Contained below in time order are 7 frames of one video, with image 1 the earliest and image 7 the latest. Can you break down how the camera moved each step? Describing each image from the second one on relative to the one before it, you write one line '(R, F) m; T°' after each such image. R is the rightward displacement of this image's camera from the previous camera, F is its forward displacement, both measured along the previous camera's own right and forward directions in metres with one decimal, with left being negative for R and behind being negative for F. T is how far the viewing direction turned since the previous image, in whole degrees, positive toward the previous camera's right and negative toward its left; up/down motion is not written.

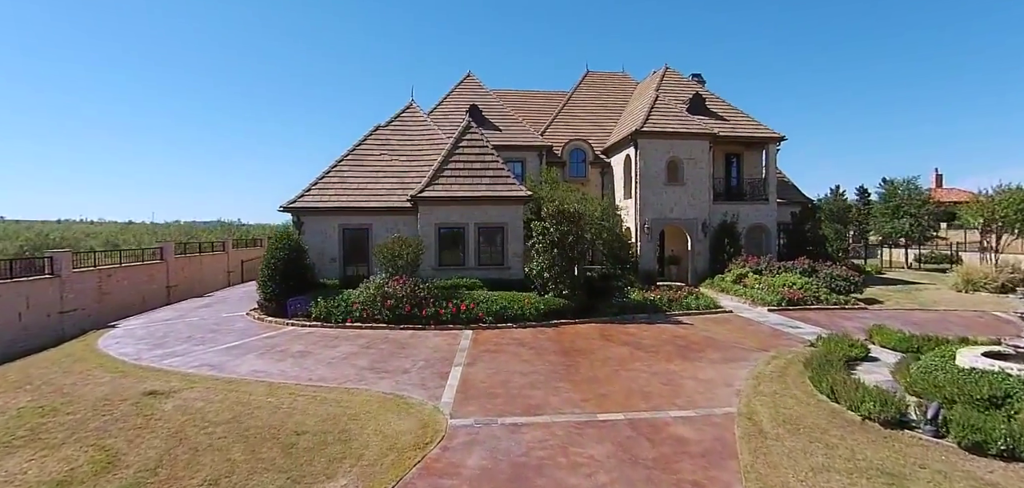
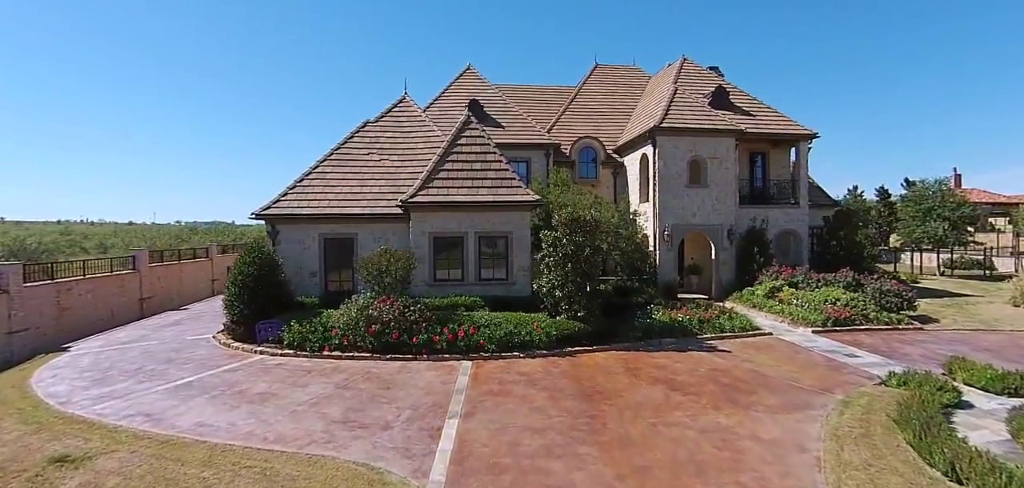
(-0.2, +2.4) m; 0°
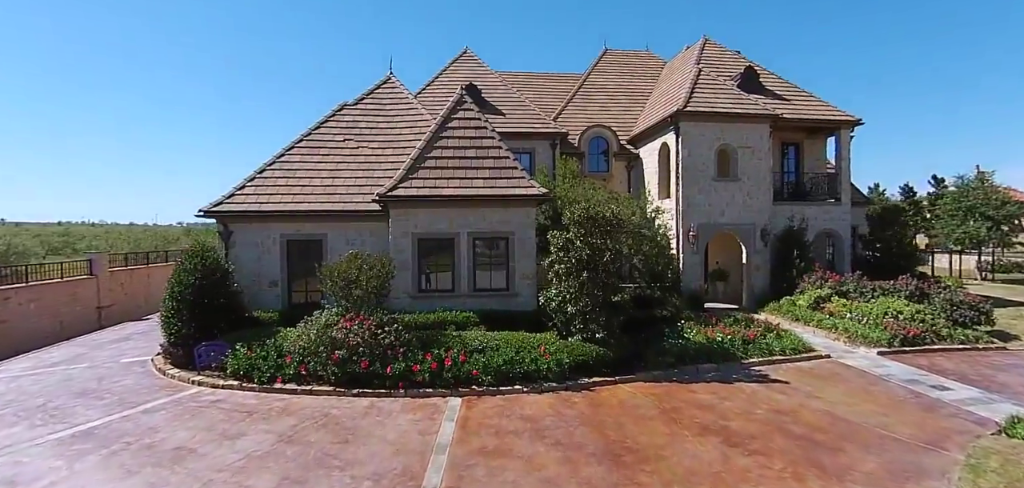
(0.0, +2.8) m; 0°
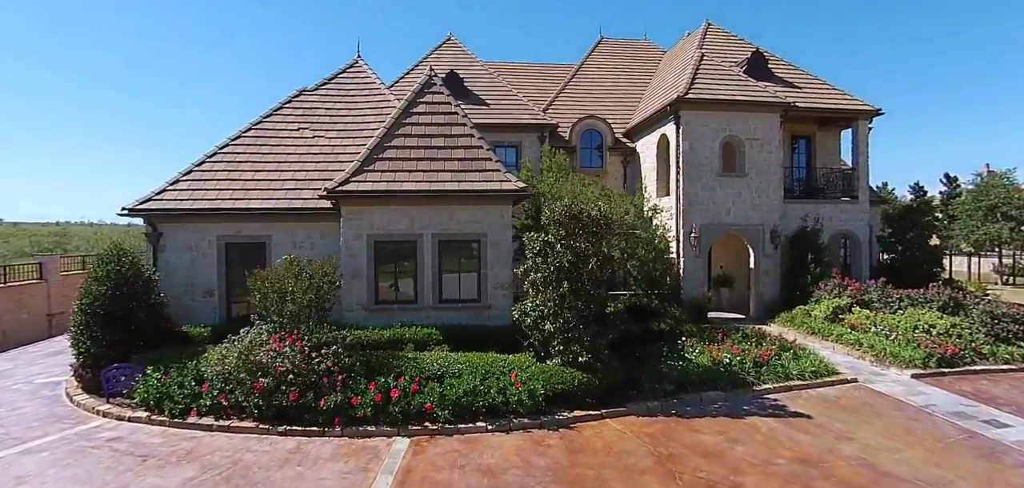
(+0.7, +1.9) m; 0°
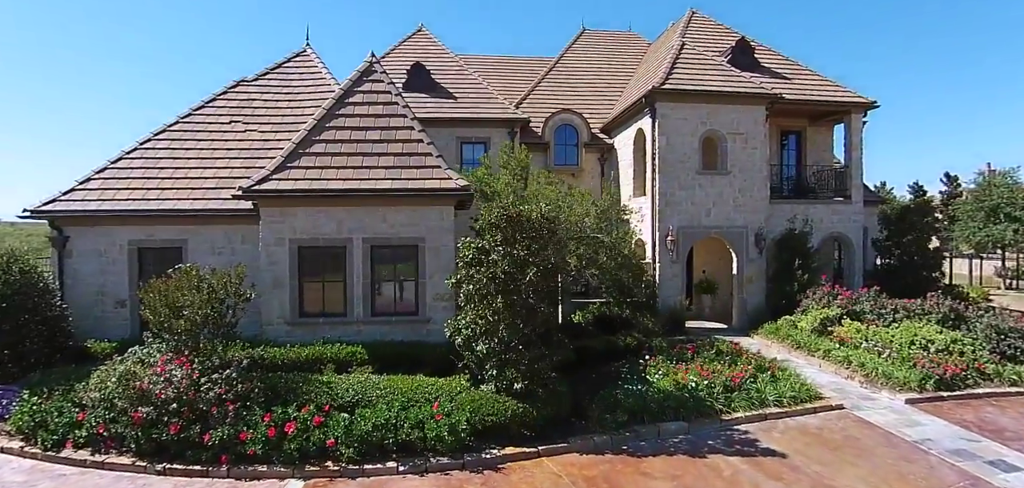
(+1.3, +1.3) m; 0°
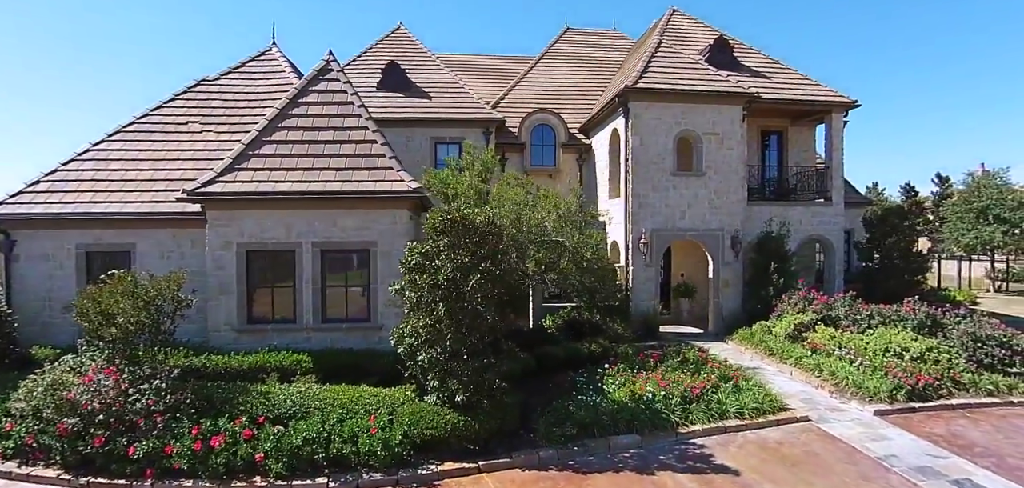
(+0.9, +0.3) m; 0°
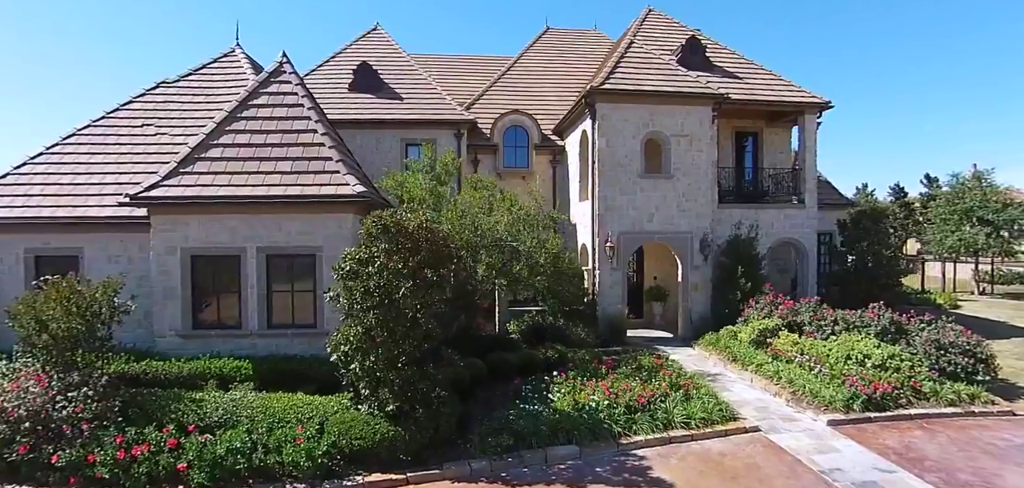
(+1.0, +0.1) m; 0°
